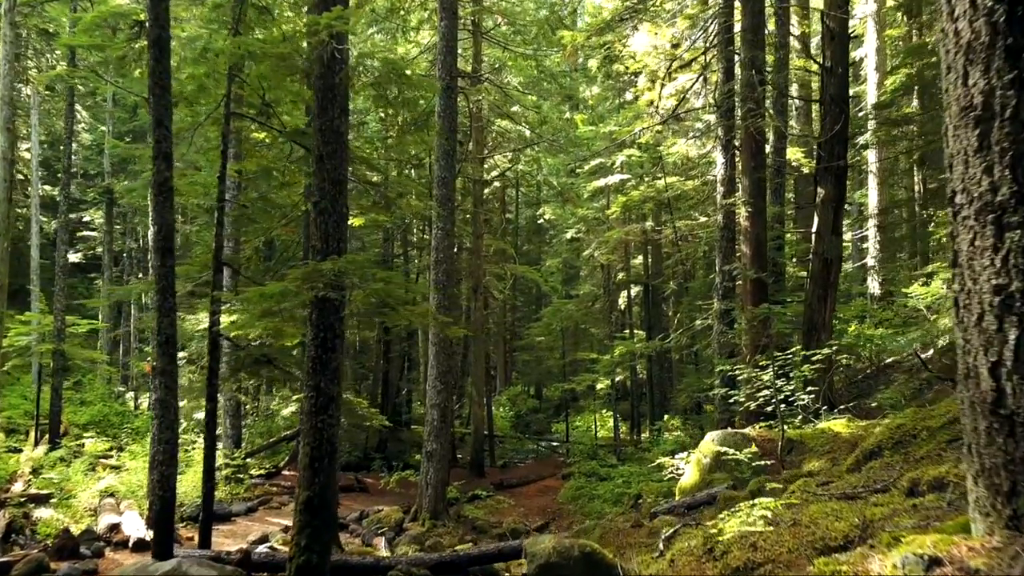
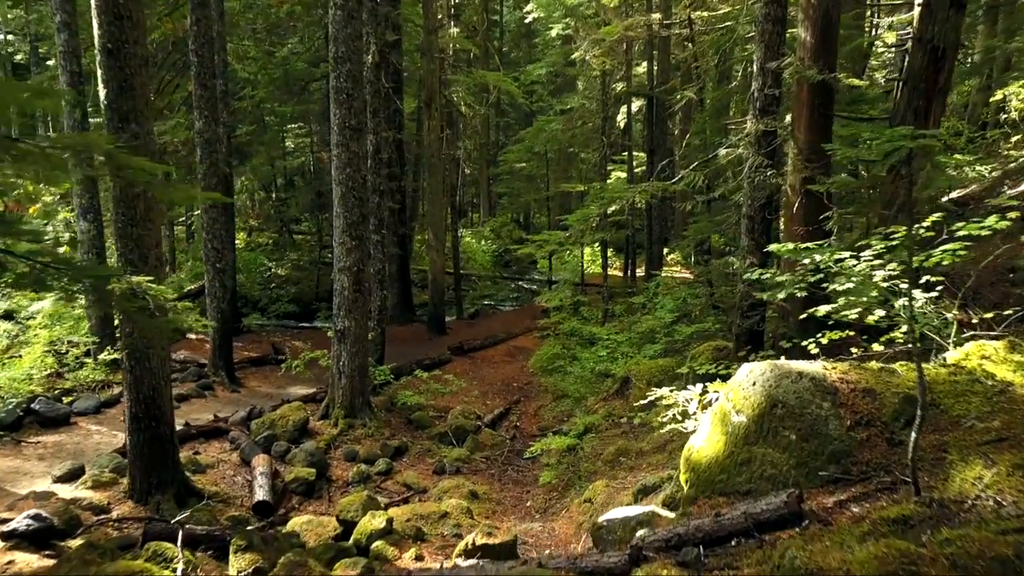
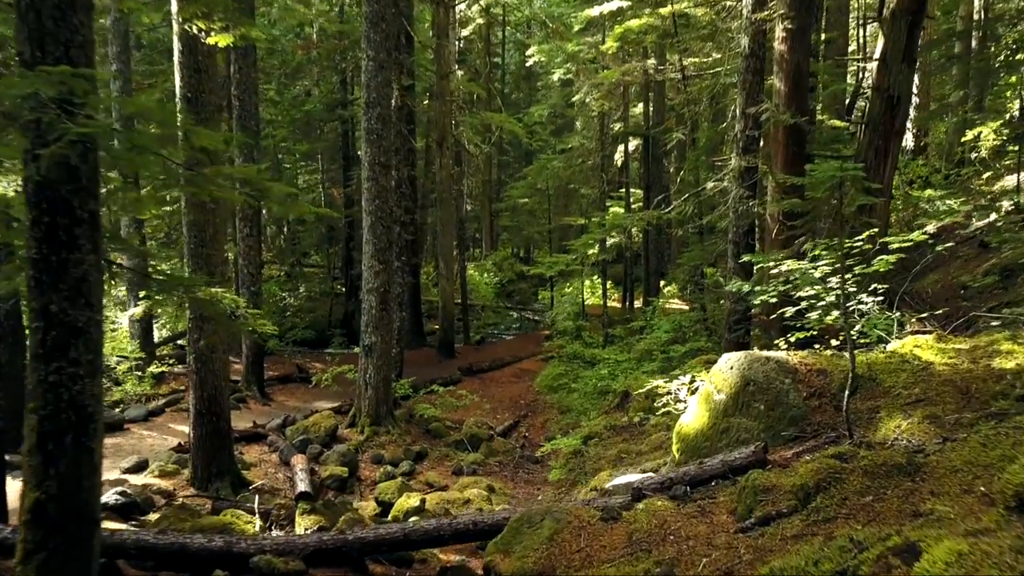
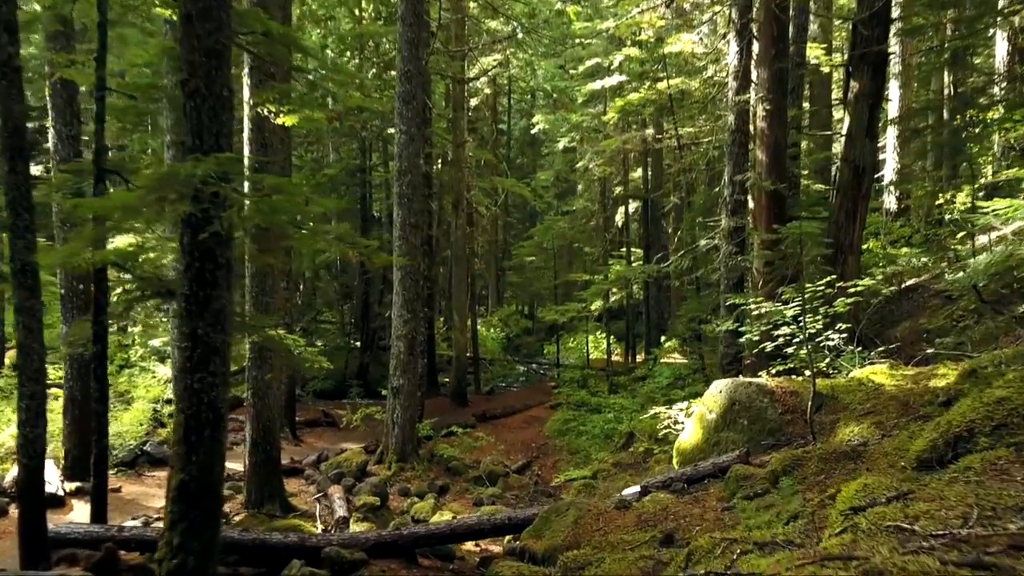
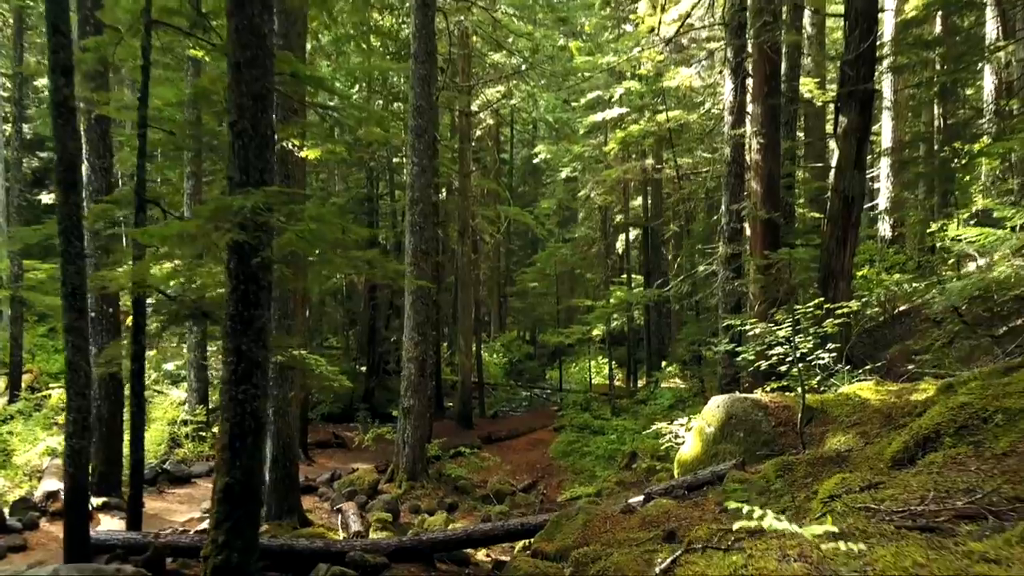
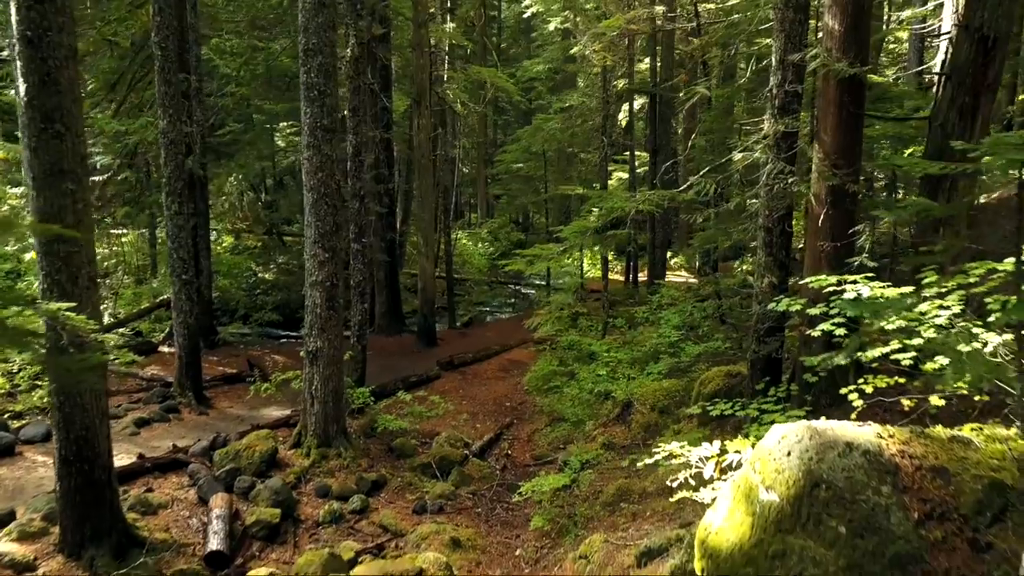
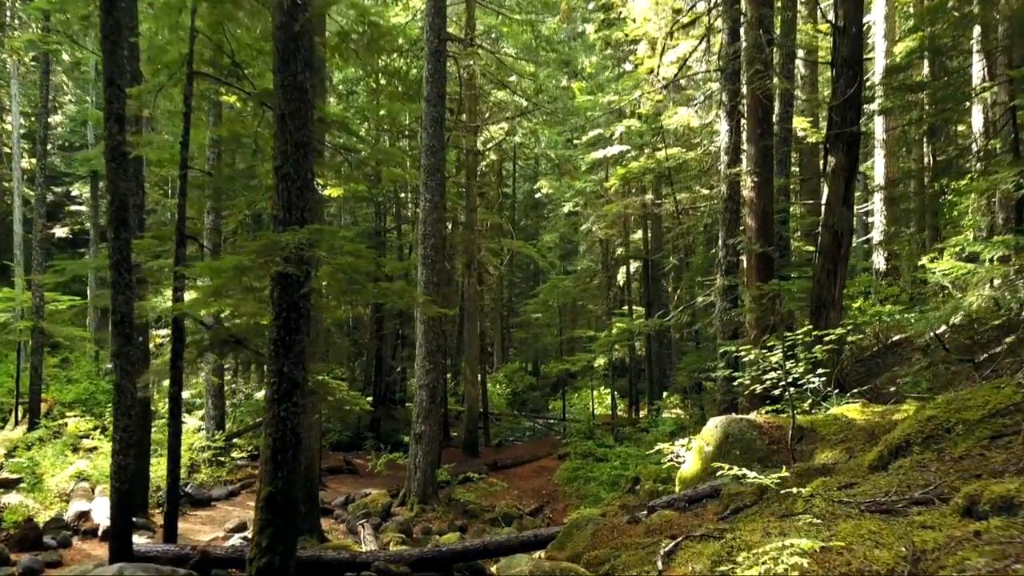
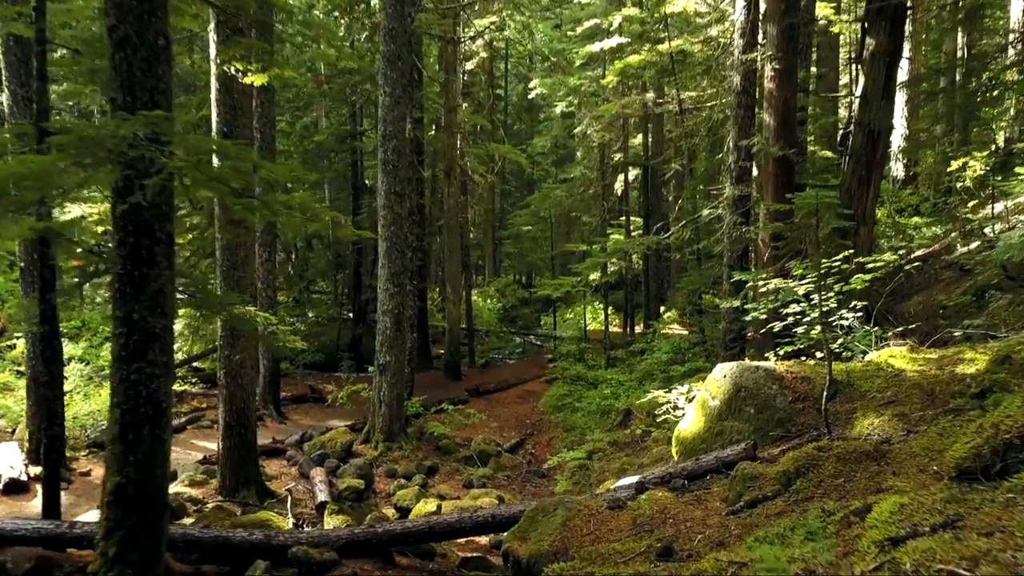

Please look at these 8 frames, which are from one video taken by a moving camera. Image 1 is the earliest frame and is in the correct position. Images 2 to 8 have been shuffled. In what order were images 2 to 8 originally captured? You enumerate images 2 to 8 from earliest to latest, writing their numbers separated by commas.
7, 5, 4, 8, 3, 2, 6
